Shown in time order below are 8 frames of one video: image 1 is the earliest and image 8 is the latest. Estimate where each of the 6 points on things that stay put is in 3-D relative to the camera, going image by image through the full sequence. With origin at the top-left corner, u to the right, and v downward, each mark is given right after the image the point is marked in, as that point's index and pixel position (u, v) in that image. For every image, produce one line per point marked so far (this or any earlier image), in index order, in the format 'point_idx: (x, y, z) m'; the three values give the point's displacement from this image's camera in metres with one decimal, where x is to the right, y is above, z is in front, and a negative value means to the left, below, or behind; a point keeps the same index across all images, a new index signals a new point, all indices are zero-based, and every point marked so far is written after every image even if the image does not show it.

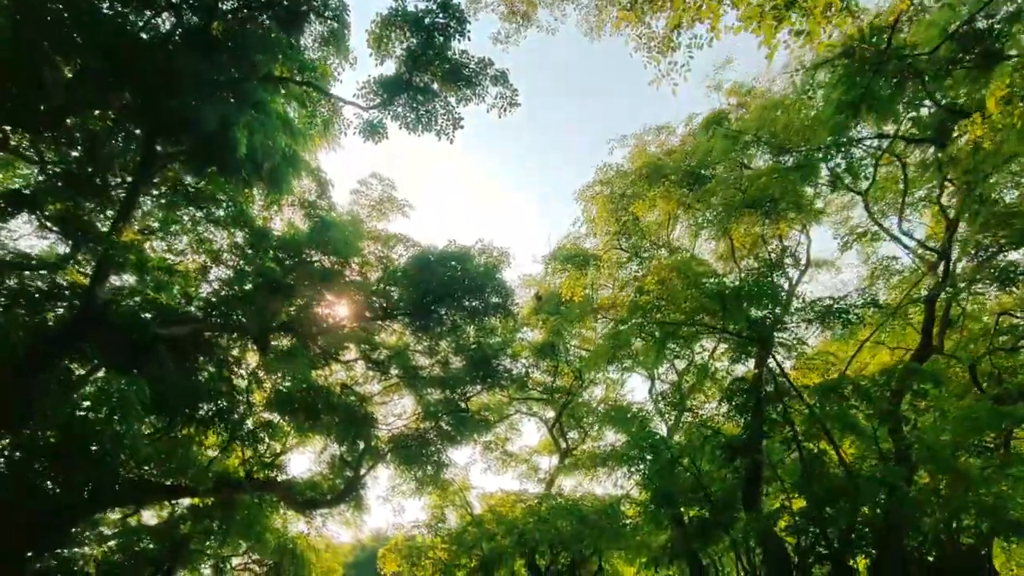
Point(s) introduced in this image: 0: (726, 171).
0: (+3.4, +1.9, +9.4) m
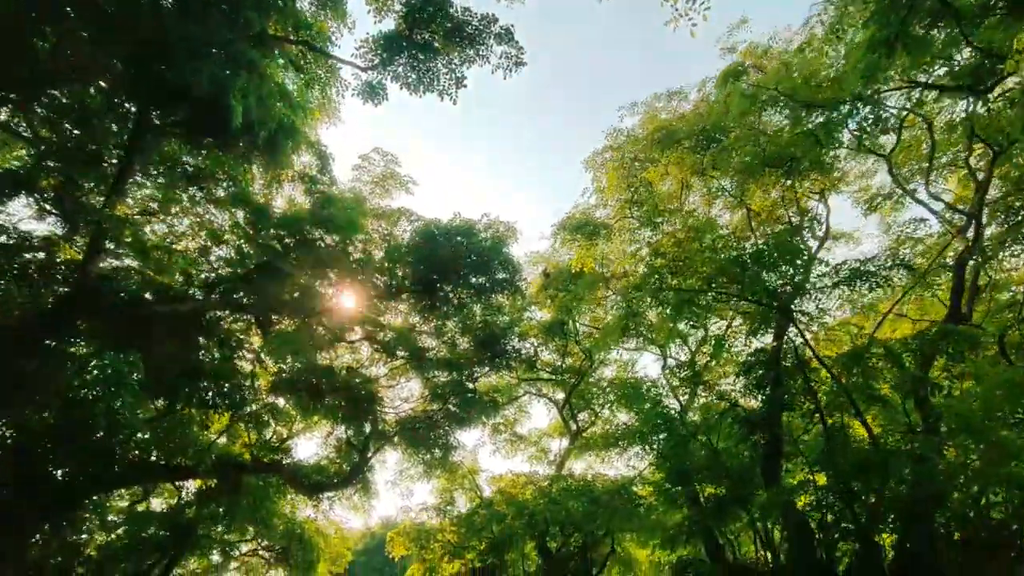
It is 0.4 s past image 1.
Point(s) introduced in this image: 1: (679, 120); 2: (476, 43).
0: (+3.5, +2.4, +9.0) m
1: (+2.9, +2.9, +10.3) m
2: (-0.5, +3.6, +8.8) m
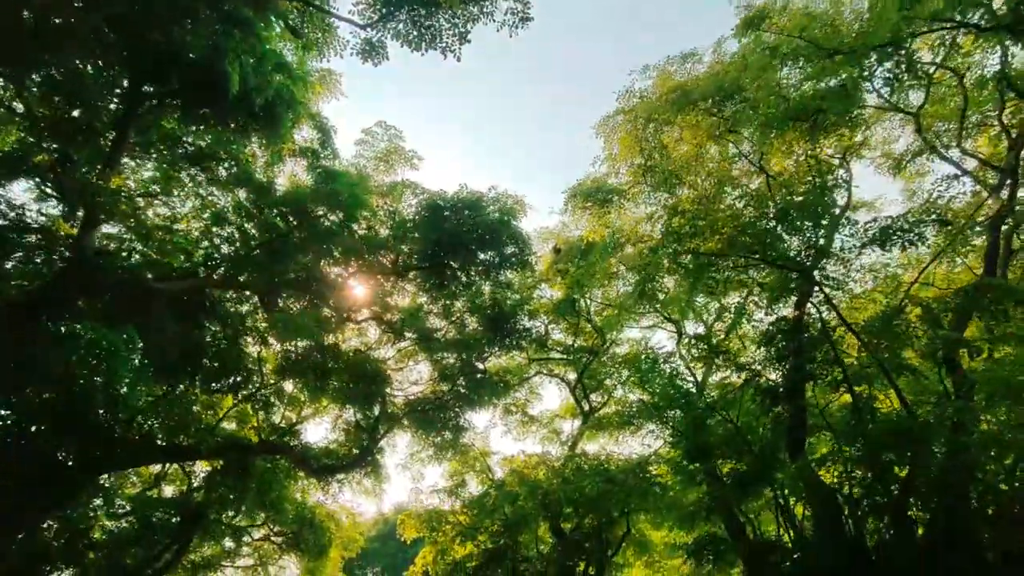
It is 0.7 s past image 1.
0: (+3.6, +2.8, +8.6) m
1: (+3.0, +3.4, +9.9) m
2: (-0.5, +4.0, +8.4) m
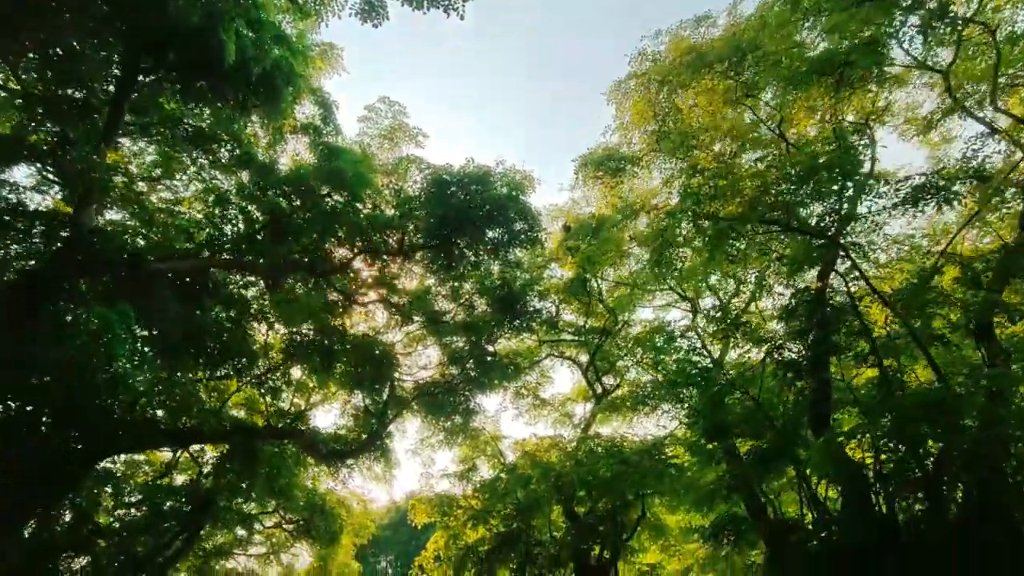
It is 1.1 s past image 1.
0: (+3.7, +3.2, +8.1) m
1: (+3.1, +3.8, +9.5) m
2: (-0.4, +4.3, +8.1) m
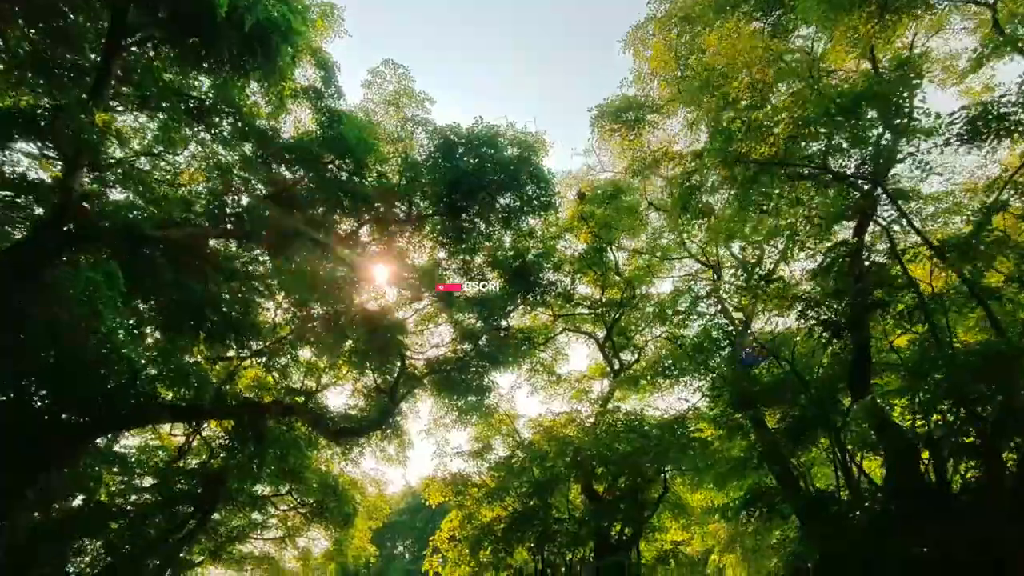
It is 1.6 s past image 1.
0: (+3.8, +3.8, +7.5) m
1: (+3.2, +4.4, +8.8) m
2: (-0.3, +4.8, +7.5) m
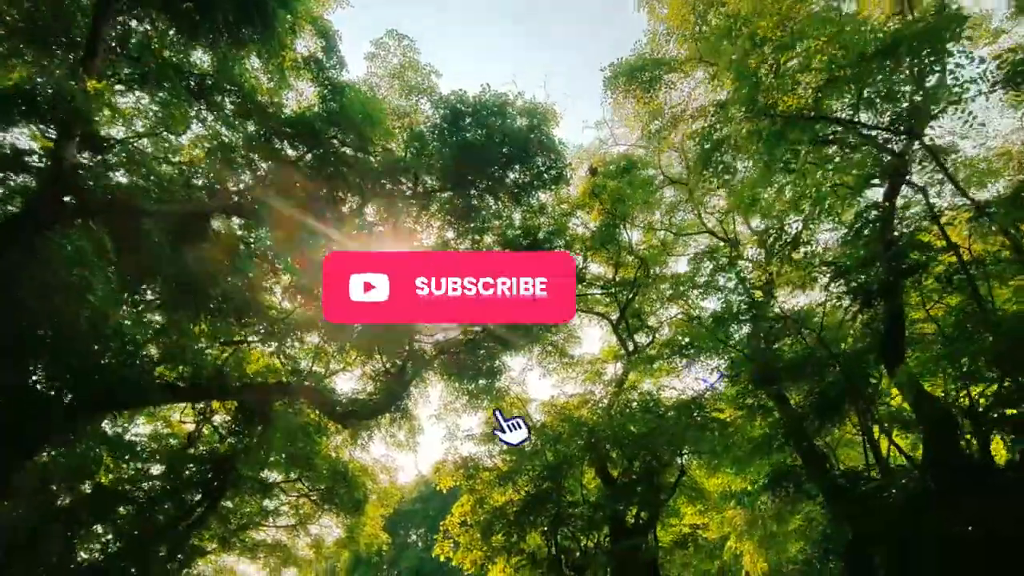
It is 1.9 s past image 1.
0: (+3.9, +4.2, +7.0) m
1: (+3.3, +4.8, +8.4) m
2: (-0.2, +5.2, +7.1) m
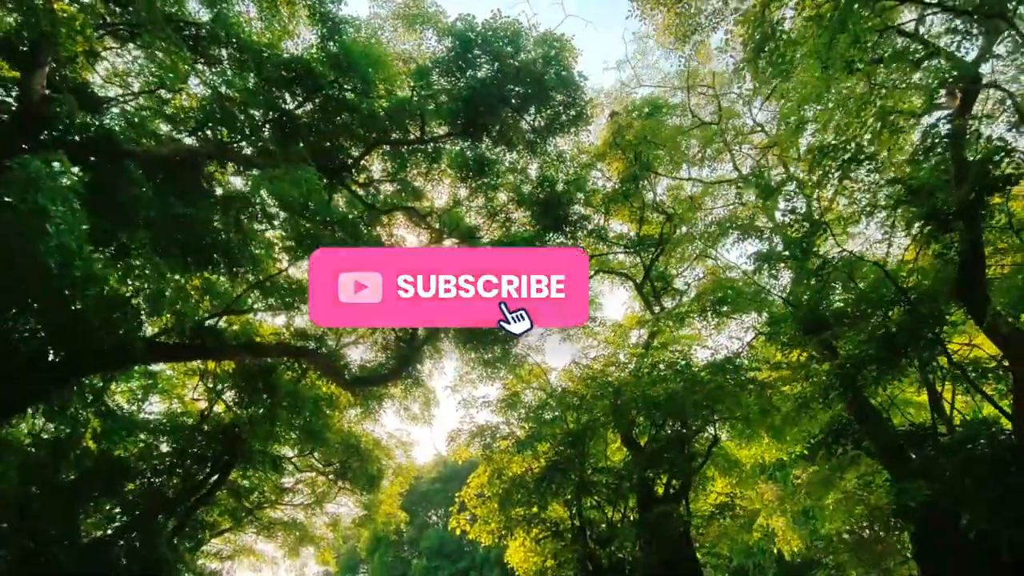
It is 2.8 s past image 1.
0: (+4.0, +4.9, +6.1) m
1: (+3.5, +5.5, +7.4) m
2: (-0.1, +5.8, +6.2) m
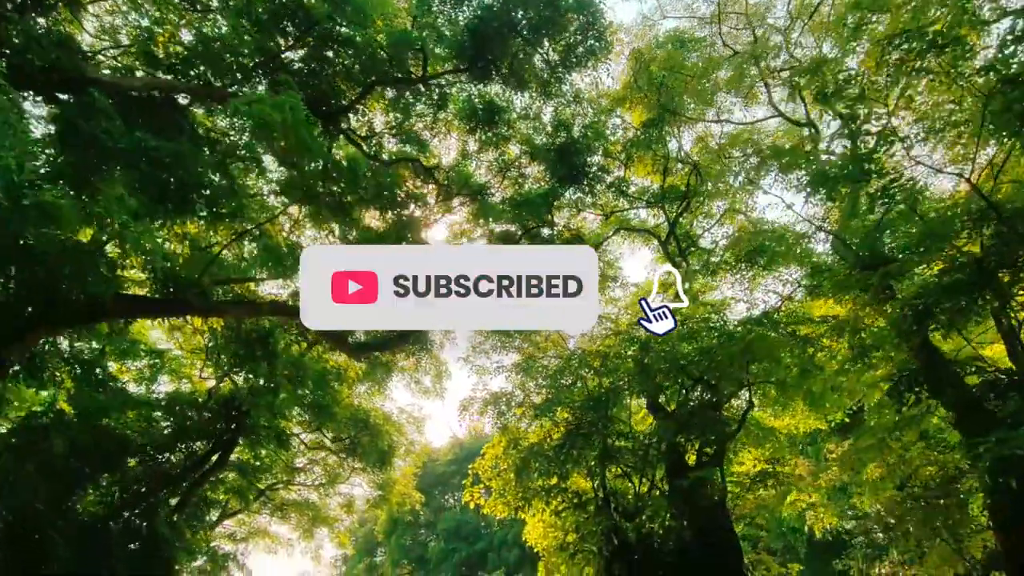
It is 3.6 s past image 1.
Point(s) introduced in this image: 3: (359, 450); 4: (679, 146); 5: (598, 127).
0: (+4.1, +5.6, +5.0) m
1: (+3.5, +6.2, +6.3) m
2: (-0.1, +6.5, +5.2) m
3: (-3.6, -3.8, +14.1) m
4: (+3.0, +2.7, +10.7) m
5: (+1.6, +2.9, +10.6) m
